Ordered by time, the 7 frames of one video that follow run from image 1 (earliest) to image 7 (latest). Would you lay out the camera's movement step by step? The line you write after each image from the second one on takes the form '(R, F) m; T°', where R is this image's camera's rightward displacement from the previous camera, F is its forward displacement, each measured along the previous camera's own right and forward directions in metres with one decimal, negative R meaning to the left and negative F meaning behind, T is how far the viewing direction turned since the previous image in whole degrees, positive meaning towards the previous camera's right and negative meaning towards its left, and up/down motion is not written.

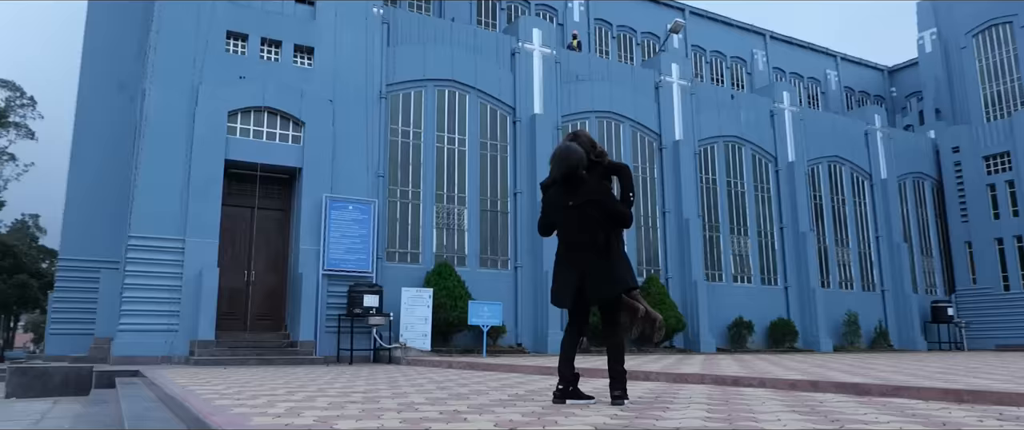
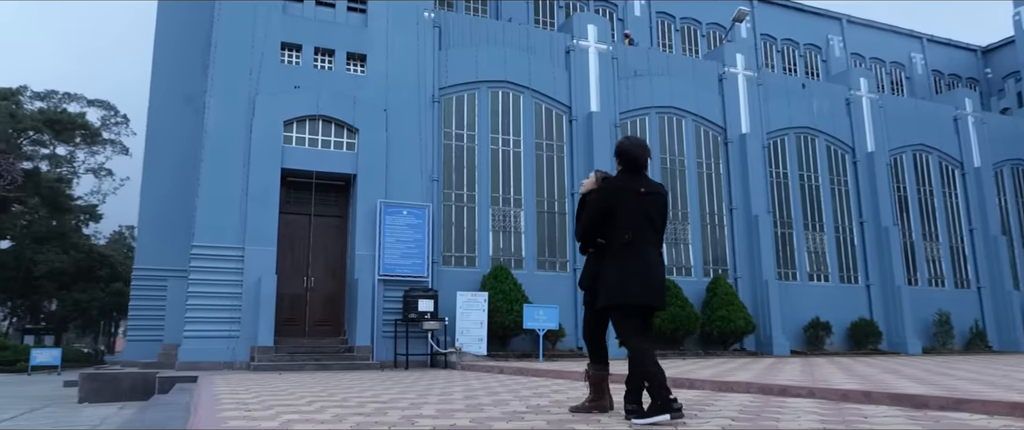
(+0.5, +0.3) m; -6°
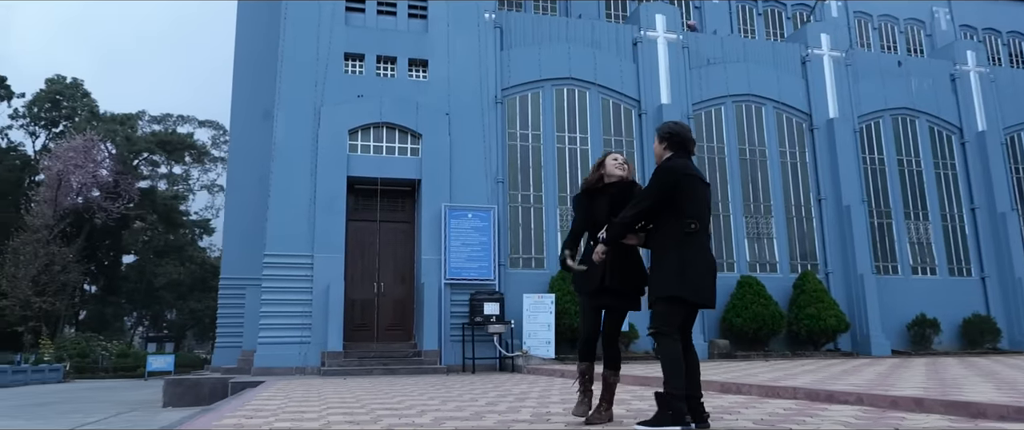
(+0.7, +0.3) m; -8°
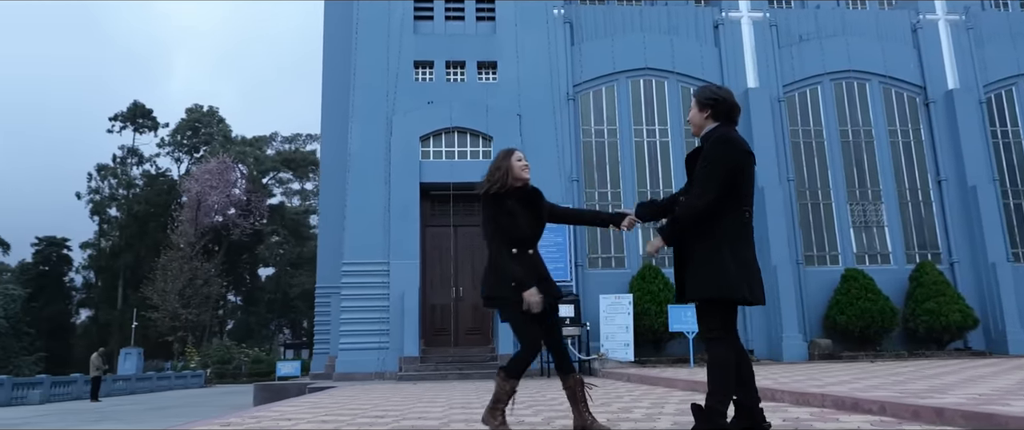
(+1.1, +0.4) m; -11°
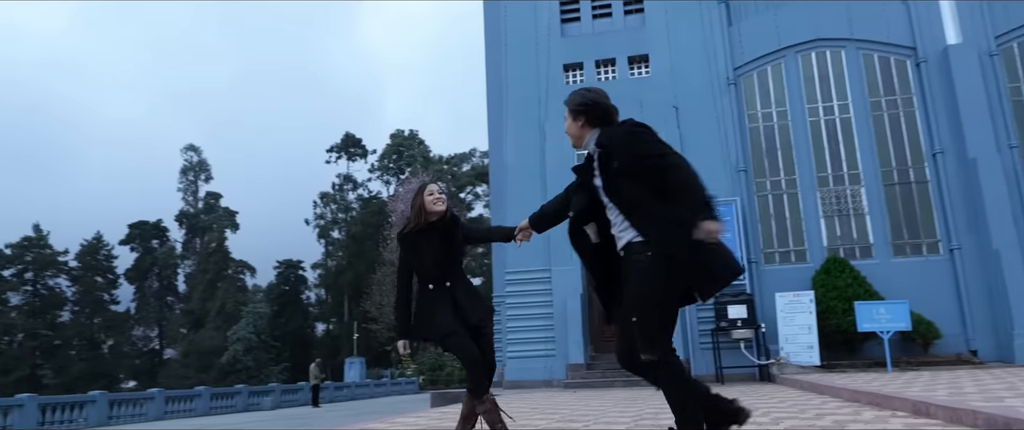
(+1.0, +0.4) m; -17°
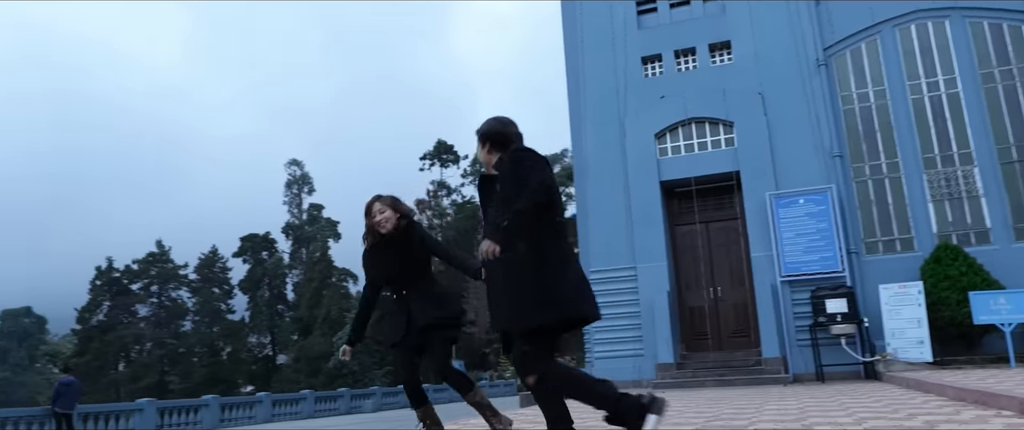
(+0.3, +0.1) m; -8°
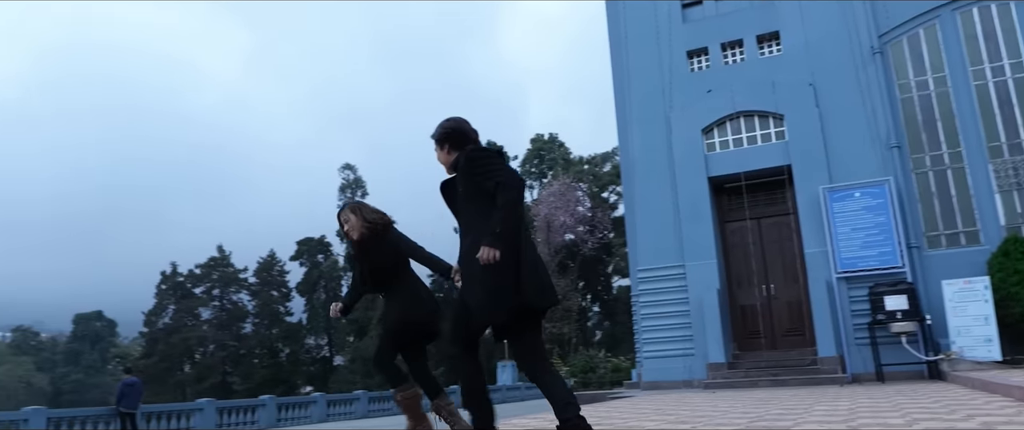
(+0.1, +0.1) m; -4°
